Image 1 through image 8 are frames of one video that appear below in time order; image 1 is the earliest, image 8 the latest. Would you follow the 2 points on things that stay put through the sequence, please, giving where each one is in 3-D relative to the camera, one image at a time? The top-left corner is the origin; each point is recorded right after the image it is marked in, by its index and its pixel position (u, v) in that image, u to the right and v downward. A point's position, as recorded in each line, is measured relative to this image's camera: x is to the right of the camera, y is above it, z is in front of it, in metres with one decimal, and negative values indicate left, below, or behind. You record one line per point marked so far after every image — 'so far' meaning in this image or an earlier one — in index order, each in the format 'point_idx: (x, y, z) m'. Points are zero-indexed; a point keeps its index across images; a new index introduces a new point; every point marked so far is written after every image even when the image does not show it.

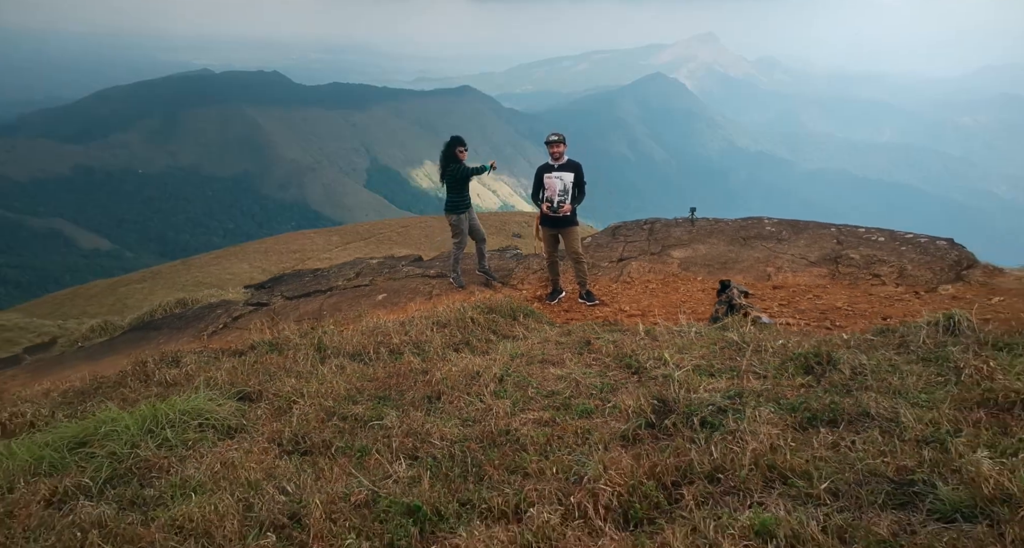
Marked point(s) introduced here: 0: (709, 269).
0: (+2.8, +0.1, +9.9) m
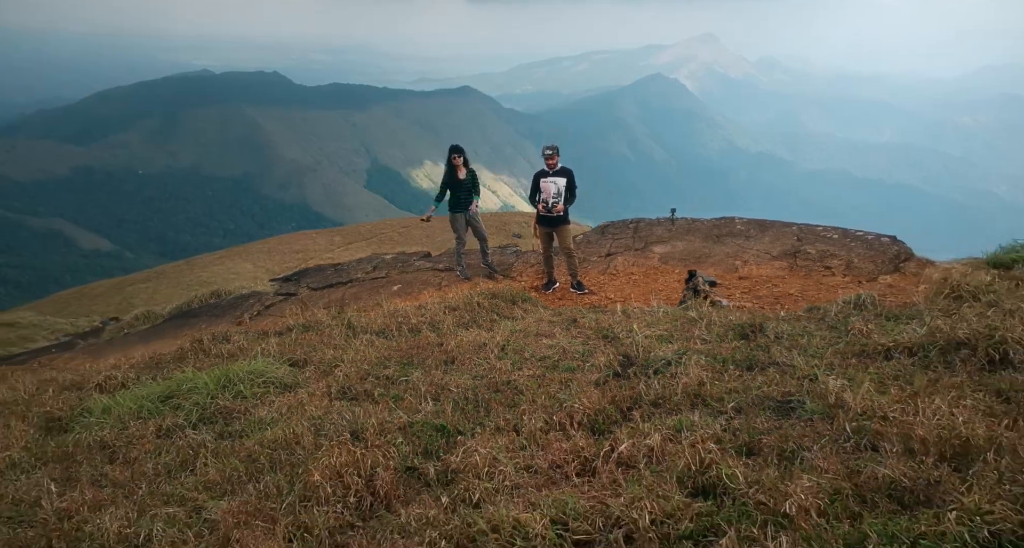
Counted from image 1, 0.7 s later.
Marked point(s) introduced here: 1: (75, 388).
0: (+2.8, +0.2, +11.3) m
1: (-5.1, -1.3, +8.3) m
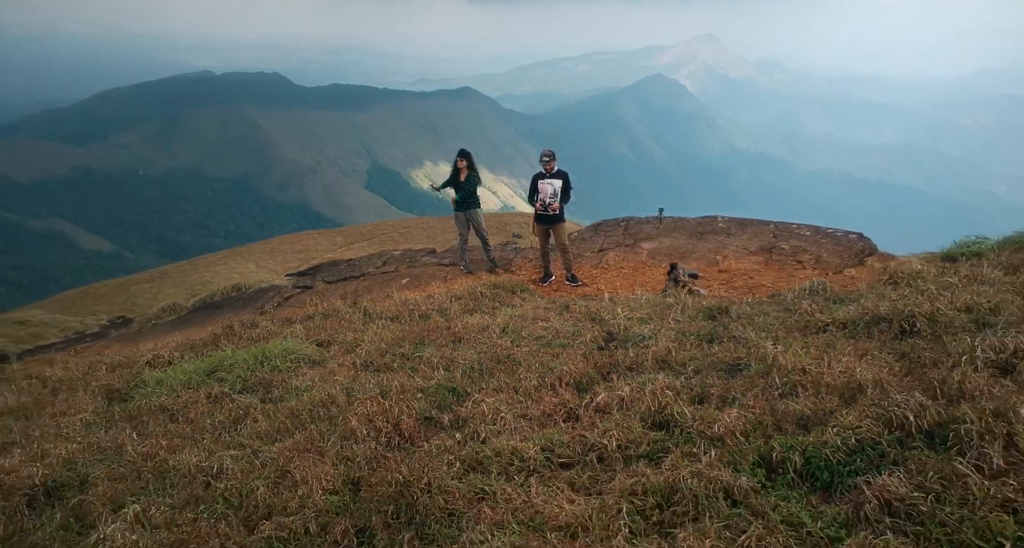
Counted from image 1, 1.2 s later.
0: (+2.8, +0.3, +12.3) m
1: (-5.1, -1.2, +9.3) m
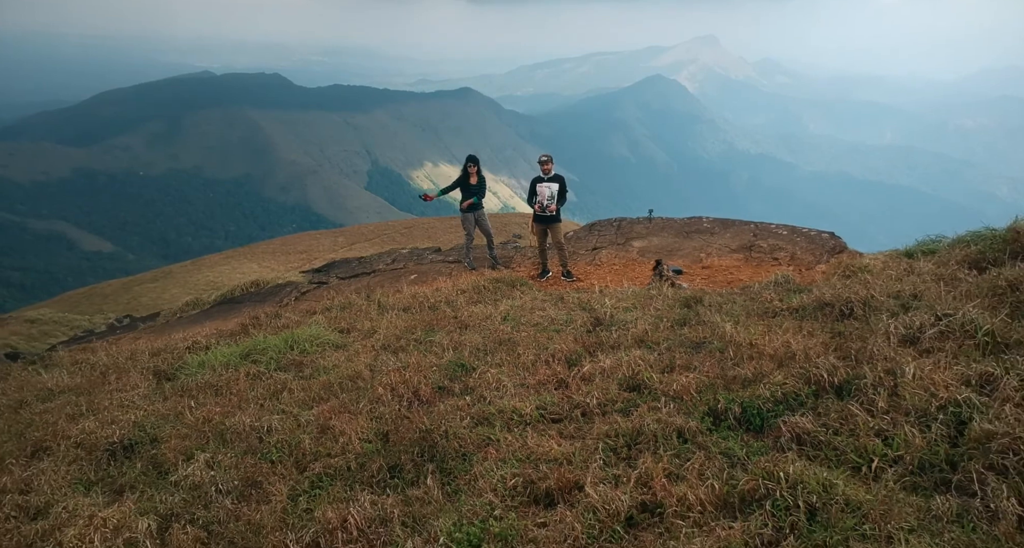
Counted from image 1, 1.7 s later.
0: (+2.8, +0.4, +13.4) m
1: (-5.1, -1.1, +10.4) m
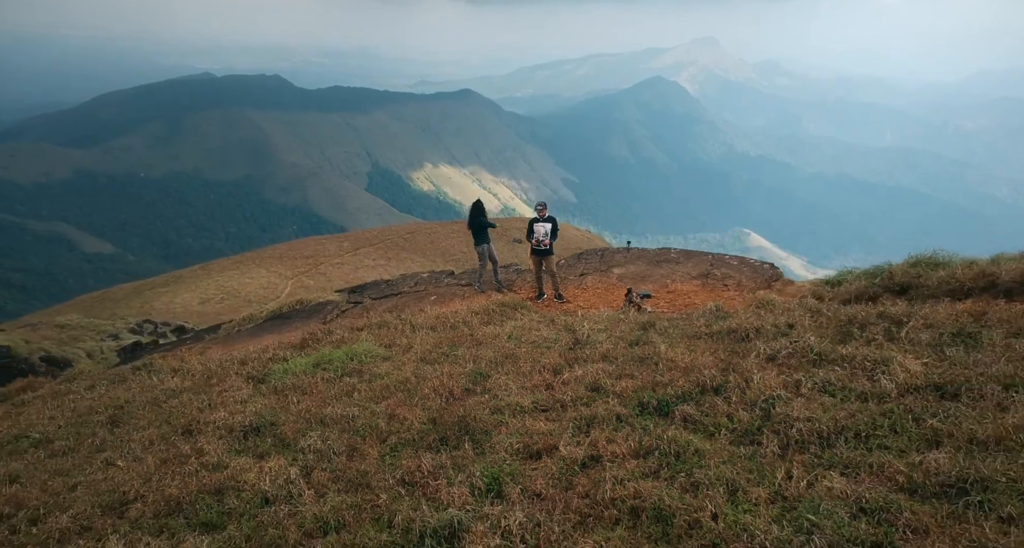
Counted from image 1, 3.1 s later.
0: (+2.9, -0.2, +16.5) m
1: (-5.1, -1.7, +13.4) m
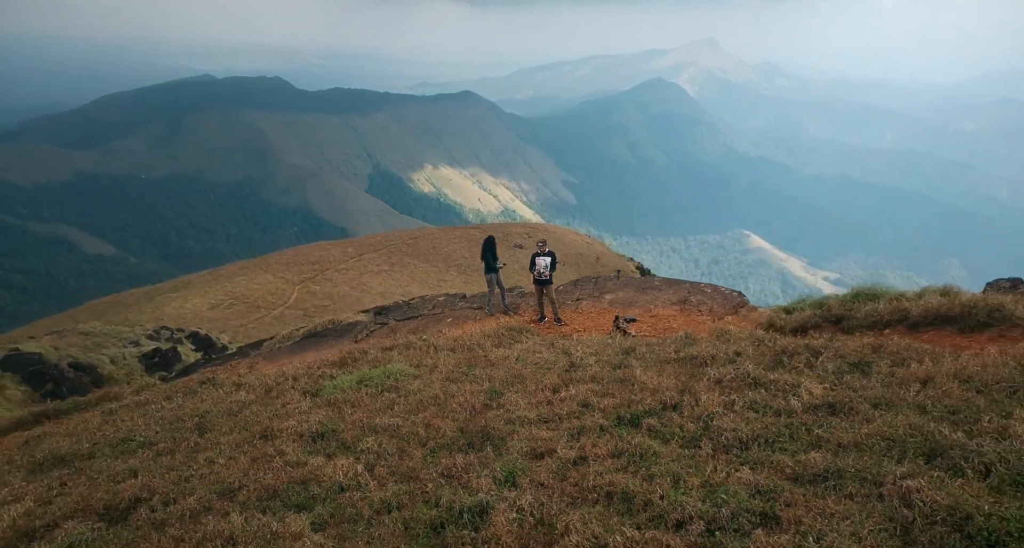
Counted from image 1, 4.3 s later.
0: (+3.0, -0.9, +19.2) m
1: (-4.9, -2.4, +16.1) m
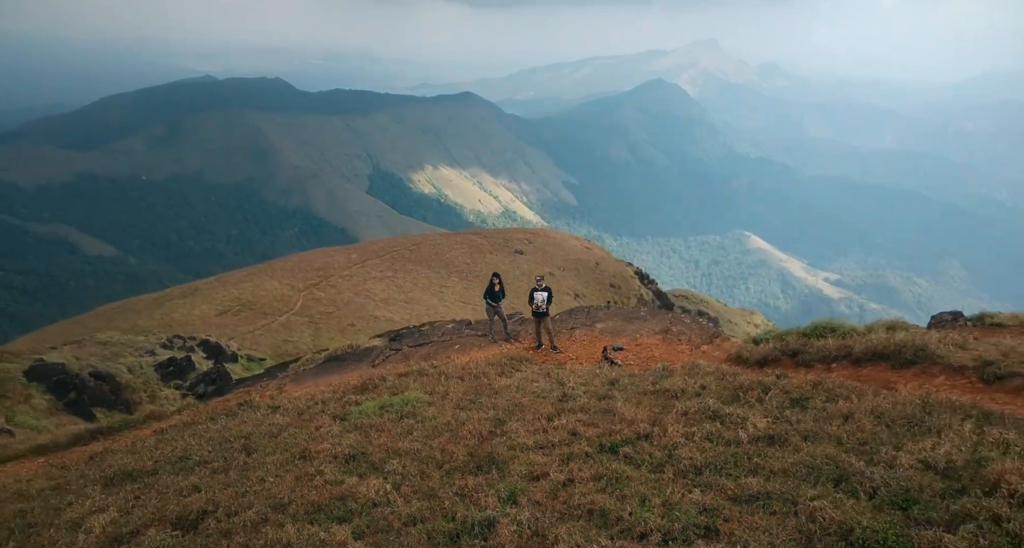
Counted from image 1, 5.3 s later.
0: (+3.1, -1.9, +21.5) m
1: (-4.9, -3.4, +18.5) m
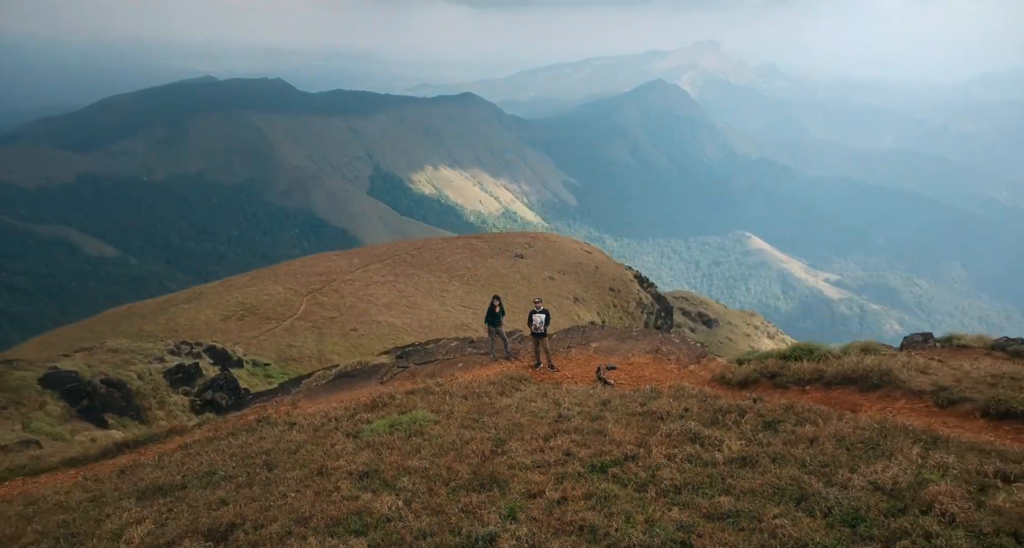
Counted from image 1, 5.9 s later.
0: (+3.1, -2.7, +22.9) m
1: (-4.9, -4.2, +19.9) m
